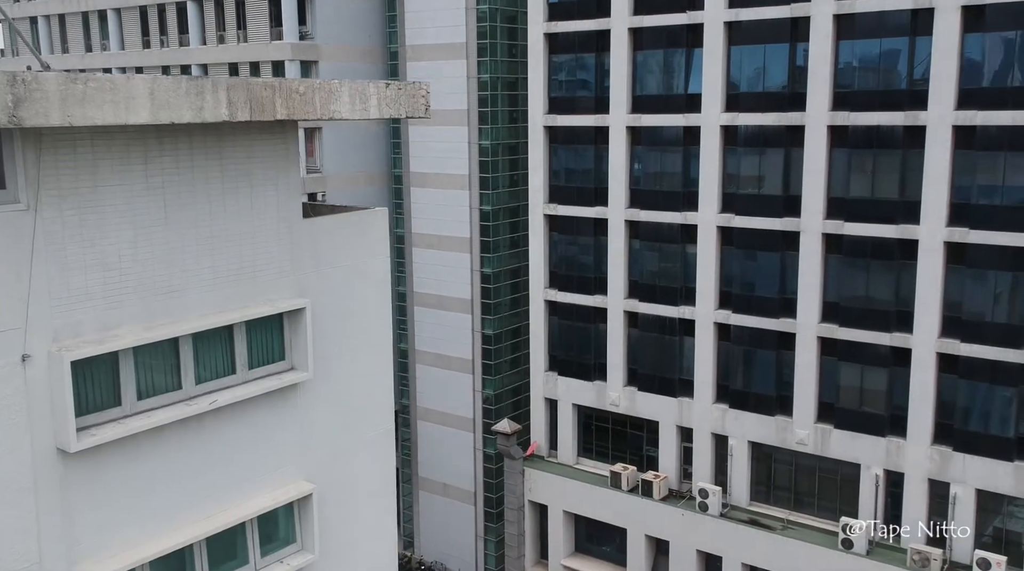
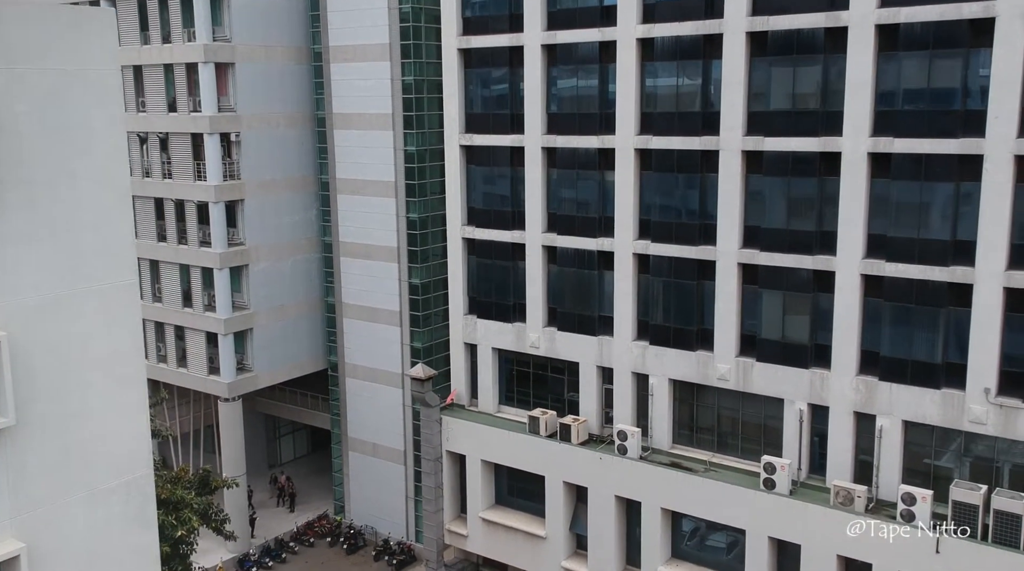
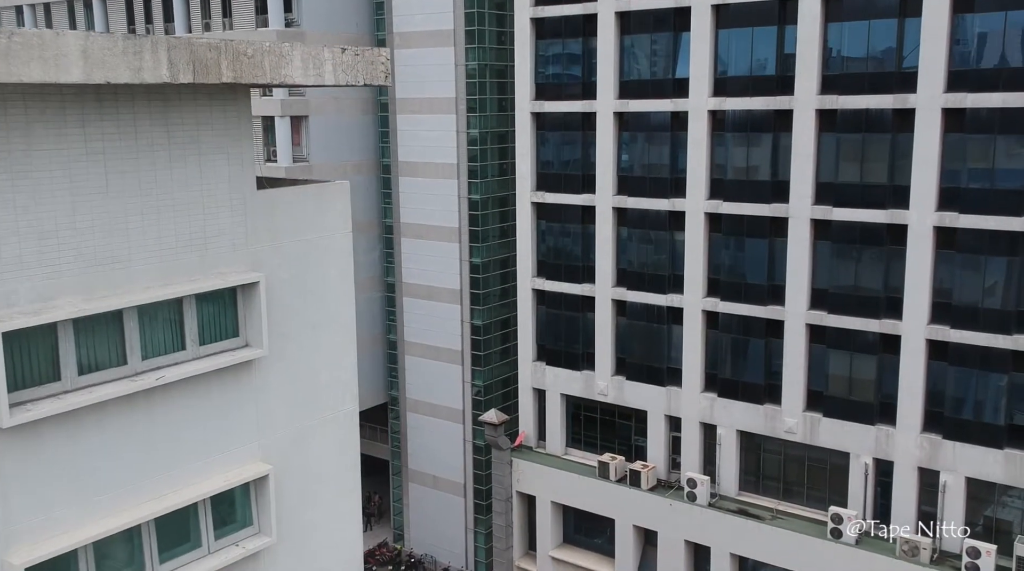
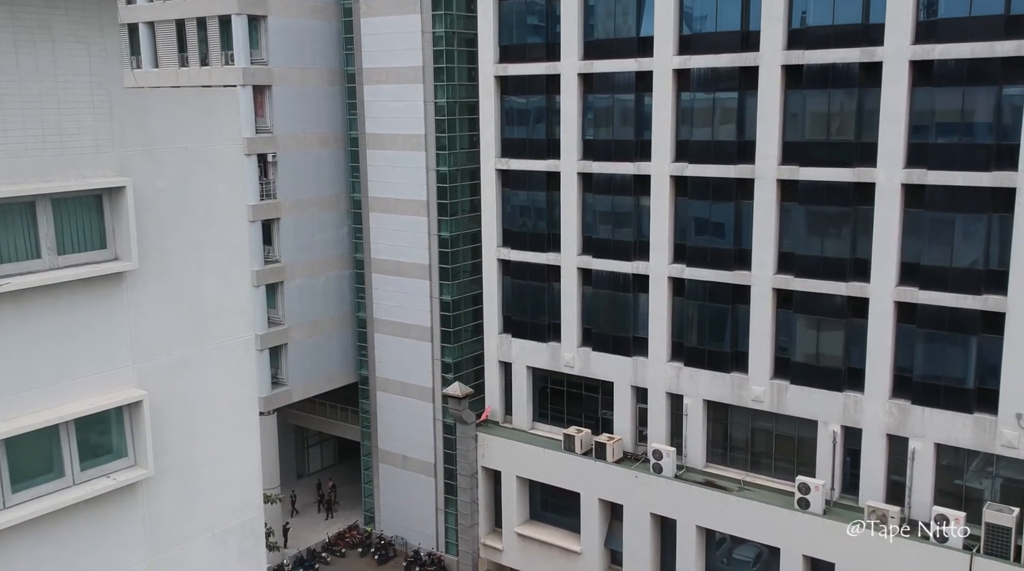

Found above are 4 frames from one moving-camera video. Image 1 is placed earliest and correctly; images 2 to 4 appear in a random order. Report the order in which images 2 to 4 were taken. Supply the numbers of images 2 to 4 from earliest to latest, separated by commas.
3, 4, 2
